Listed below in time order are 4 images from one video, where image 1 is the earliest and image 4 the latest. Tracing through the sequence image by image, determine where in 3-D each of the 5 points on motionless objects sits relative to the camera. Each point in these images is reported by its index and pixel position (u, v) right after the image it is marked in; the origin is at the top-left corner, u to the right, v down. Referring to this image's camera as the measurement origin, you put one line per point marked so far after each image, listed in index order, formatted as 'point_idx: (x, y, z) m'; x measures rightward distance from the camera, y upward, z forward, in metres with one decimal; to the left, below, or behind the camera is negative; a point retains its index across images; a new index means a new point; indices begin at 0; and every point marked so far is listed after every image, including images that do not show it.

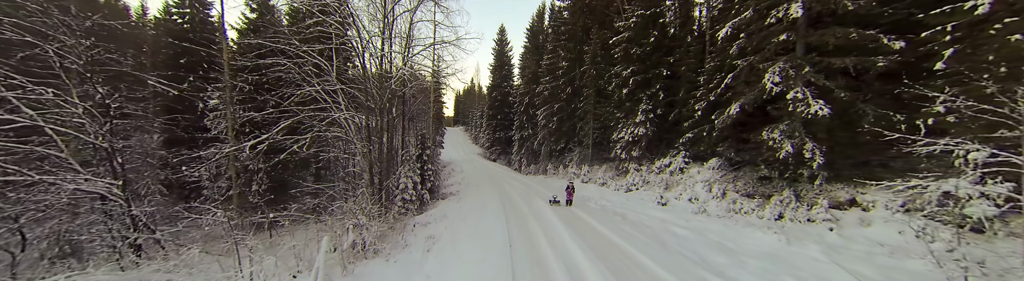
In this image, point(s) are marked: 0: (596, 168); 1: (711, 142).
0: (+5.6, -1.8, +17.3) m
1: (+7.5, -0.1, +9.8) m
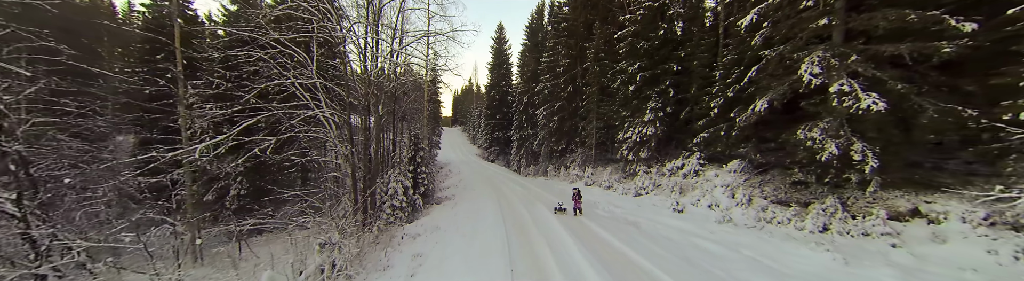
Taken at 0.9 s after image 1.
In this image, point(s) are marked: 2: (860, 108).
0: (+5.6, -1.8, +16.4) m
1: (+7.5, -0.1, +9.0) m
2: (+6.9, +0.7, +5.2) m
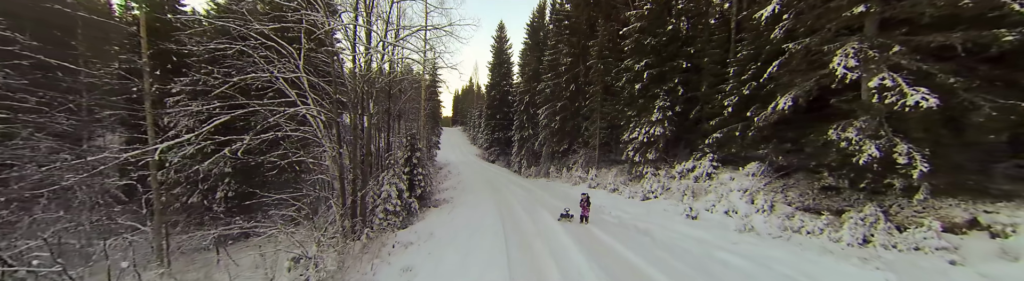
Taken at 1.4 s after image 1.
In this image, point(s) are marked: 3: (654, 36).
0: (+5.6, -1.9, +15.8) m
1: (+7.5, -0.1, +8.4) m
2: (+6.9, +0.6, +4.6) m
3: (+7.0, +5.1, +12.8) m
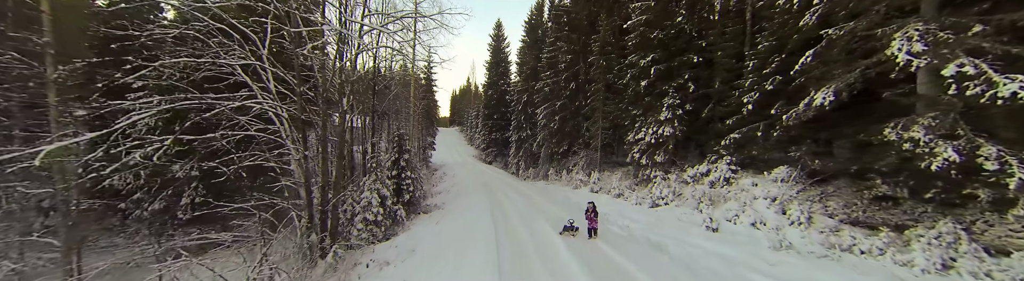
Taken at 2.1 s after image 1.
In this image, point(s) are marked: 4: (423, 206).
0: (+5.4, -1.9, +14.8) m
1: (+7.4, -0.1, +7.4) m
2: (+6.8, +0.6, +3.7) m
3: (+6.8, +5.1, +11.9) m
4: (-4.4, -3.2, +13.0) m
